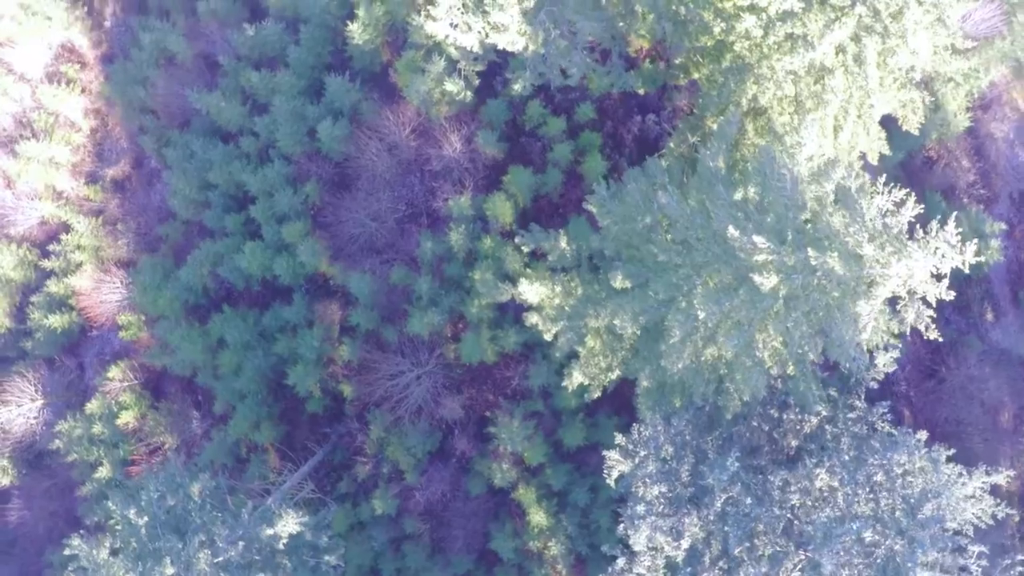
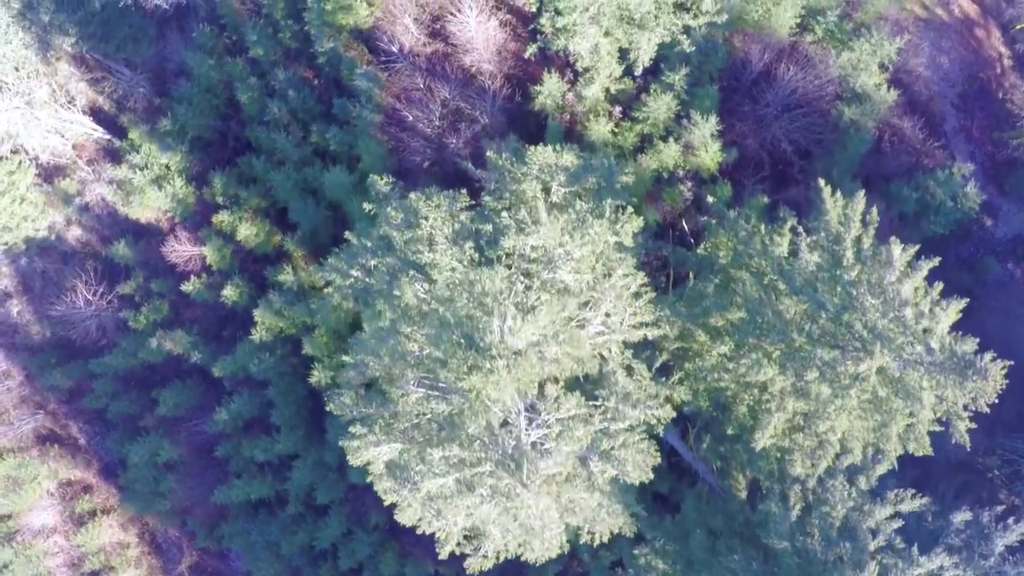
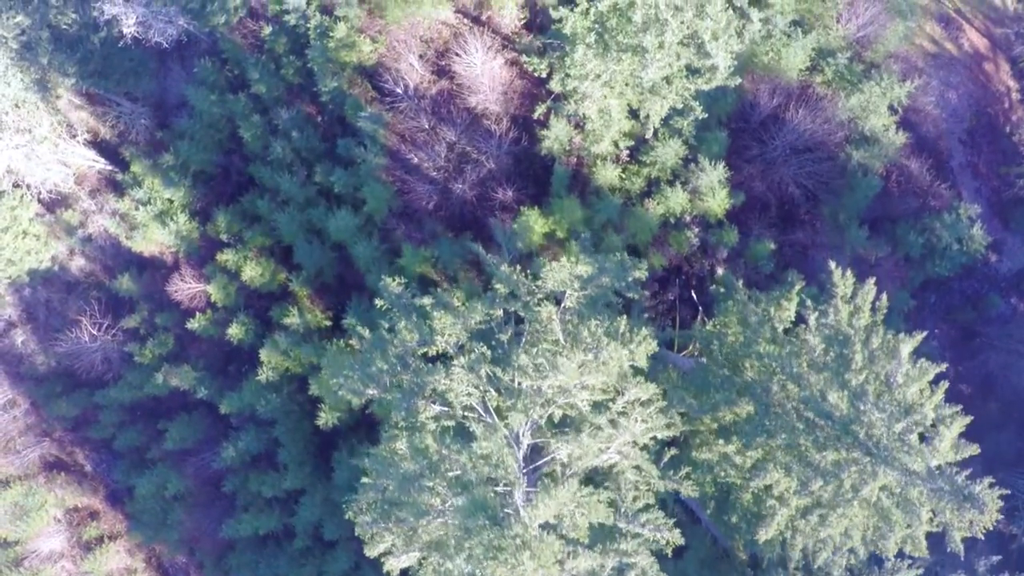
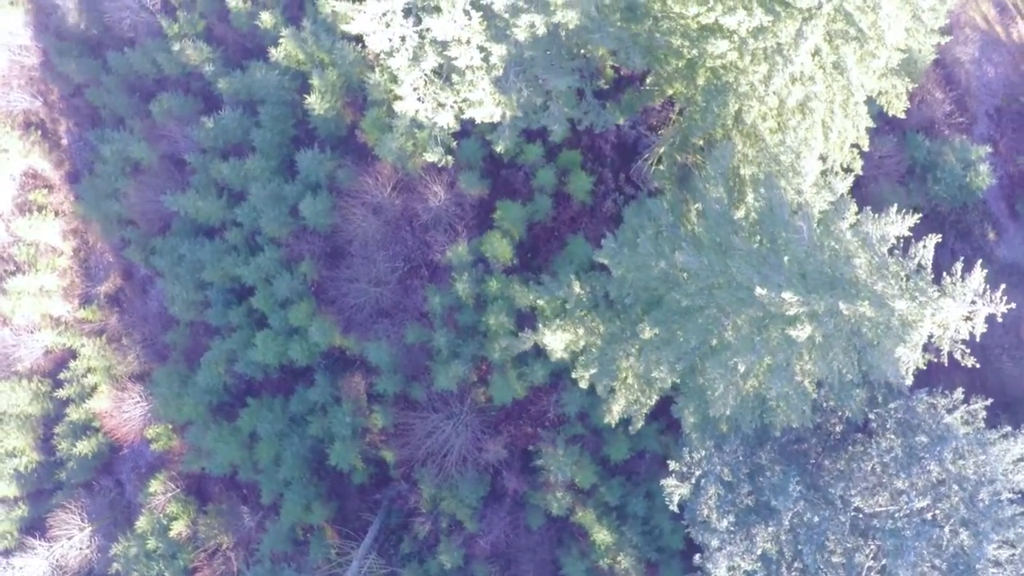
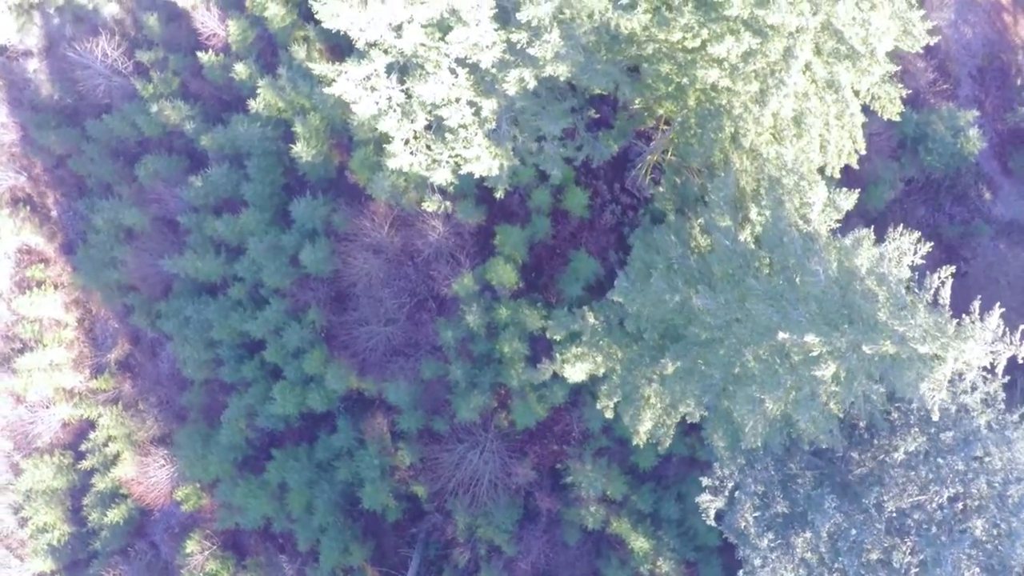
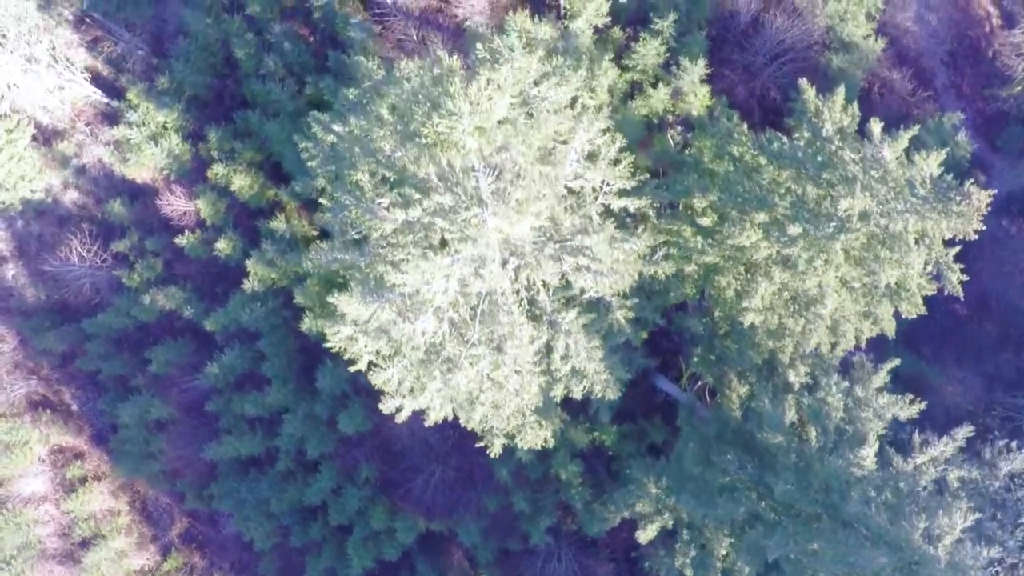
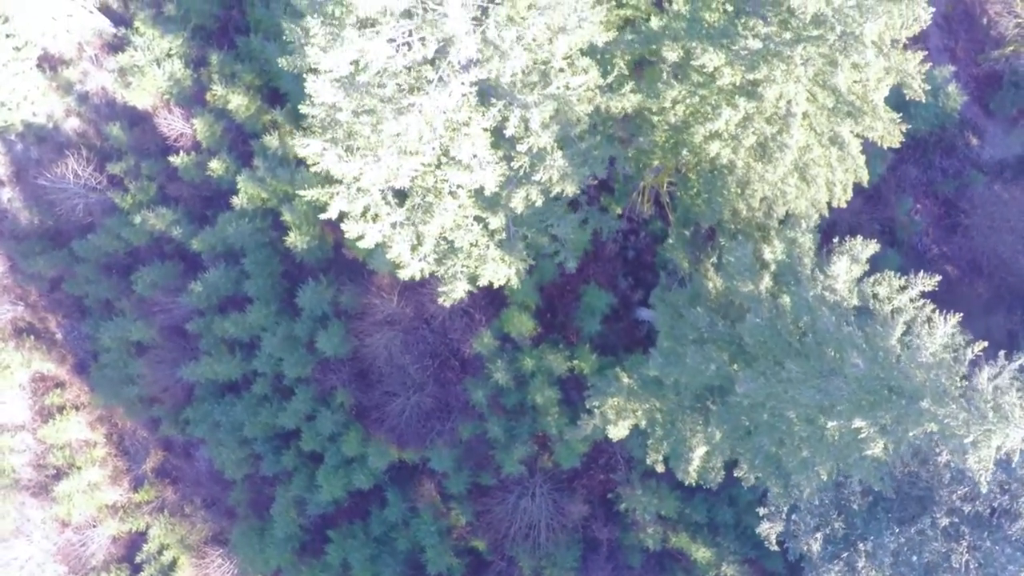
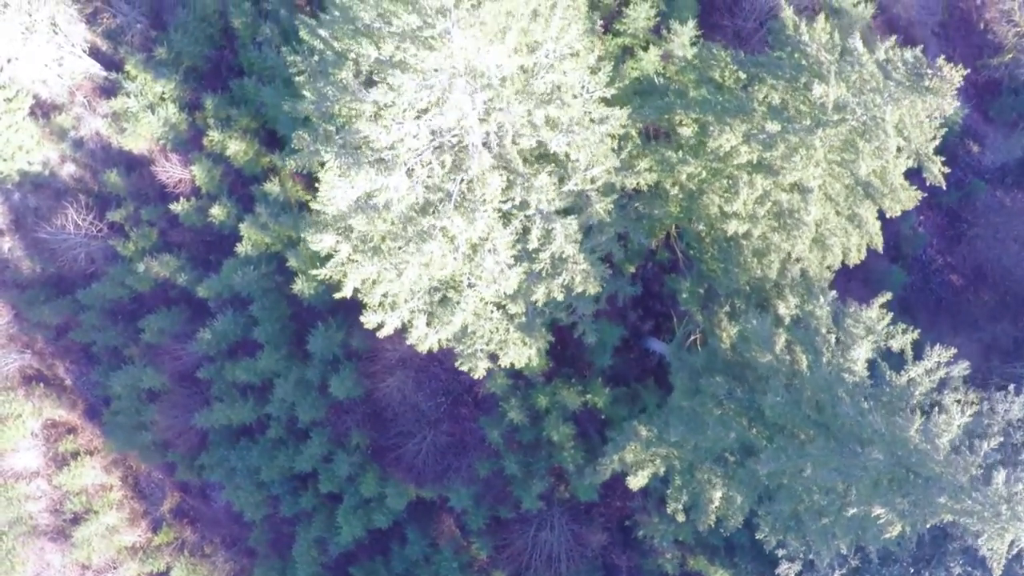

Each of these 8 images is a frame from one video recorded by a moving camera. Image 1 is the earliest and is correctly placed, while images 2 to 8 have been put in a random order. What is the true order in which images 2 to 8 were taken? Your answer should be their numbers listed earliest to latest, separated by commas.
4, 5, 7, 8, 6, 2, 3
